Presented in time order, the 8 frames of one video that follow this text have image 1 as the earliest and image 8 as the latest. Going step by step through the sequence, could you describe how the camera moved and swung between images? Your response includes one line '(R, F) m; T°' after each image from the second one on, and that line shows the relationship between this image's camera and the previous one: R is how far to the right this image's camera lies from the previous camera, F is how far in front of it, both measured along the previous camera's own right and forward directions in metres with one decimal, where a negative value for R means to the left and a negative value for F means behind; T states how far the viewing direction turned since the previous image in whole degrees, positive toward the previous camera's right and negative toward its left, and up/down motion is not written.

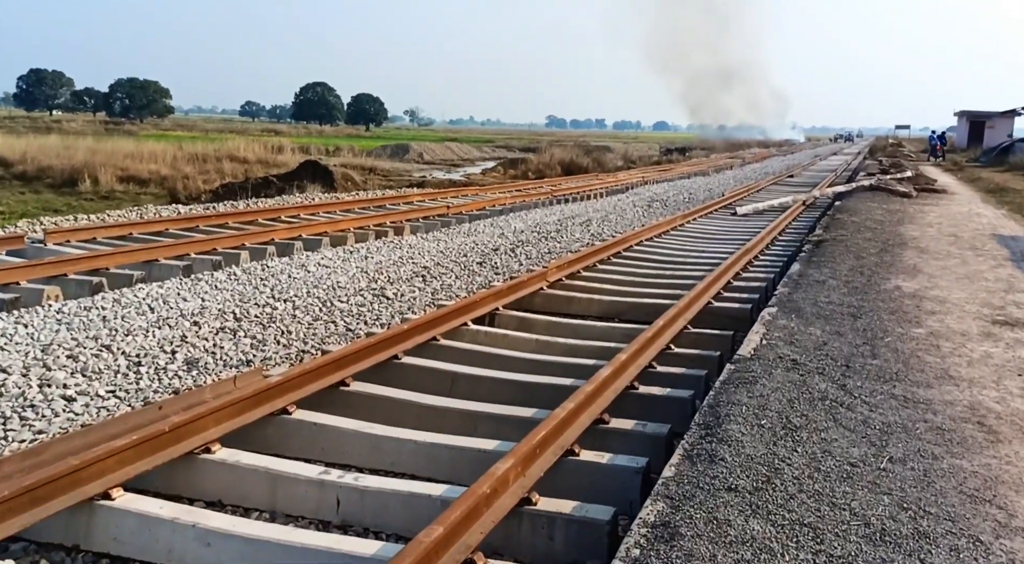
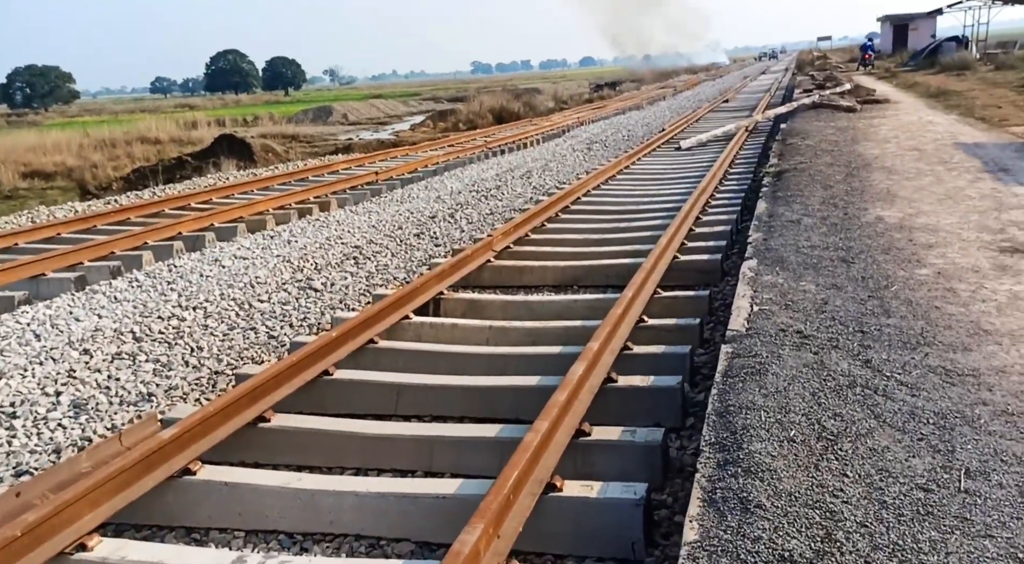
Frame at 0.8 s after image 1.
(0.0, +1.0) m; +3°
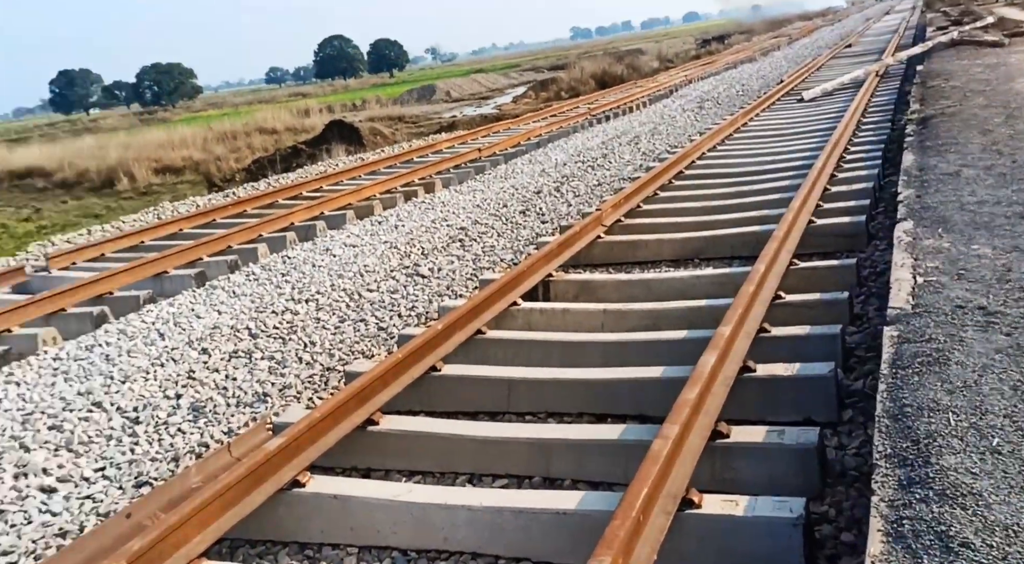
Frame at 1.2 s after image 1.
(0.0, +0.5) m; -7°
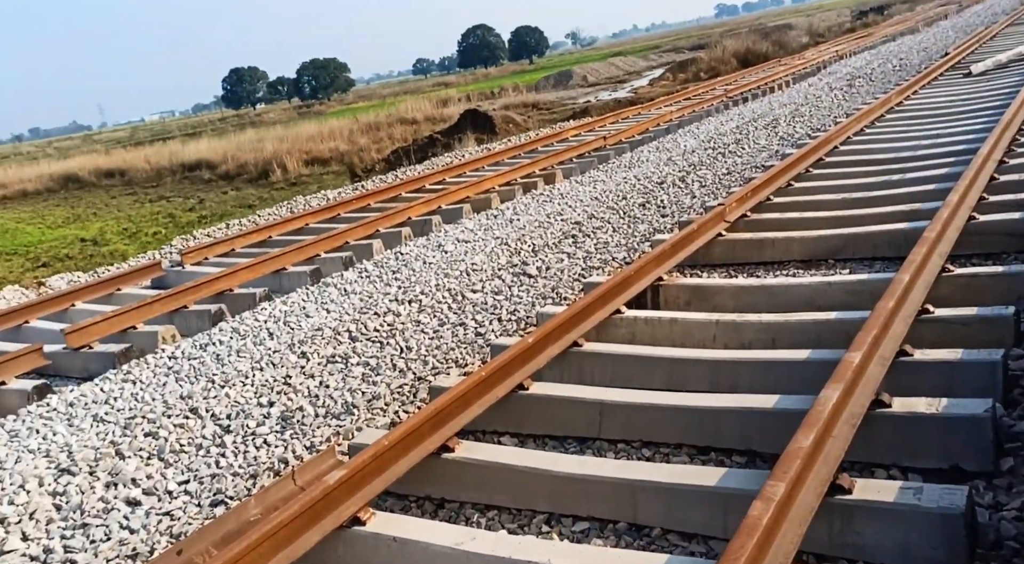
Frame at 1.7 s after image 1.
(+0.2, +0.5) m; -8°
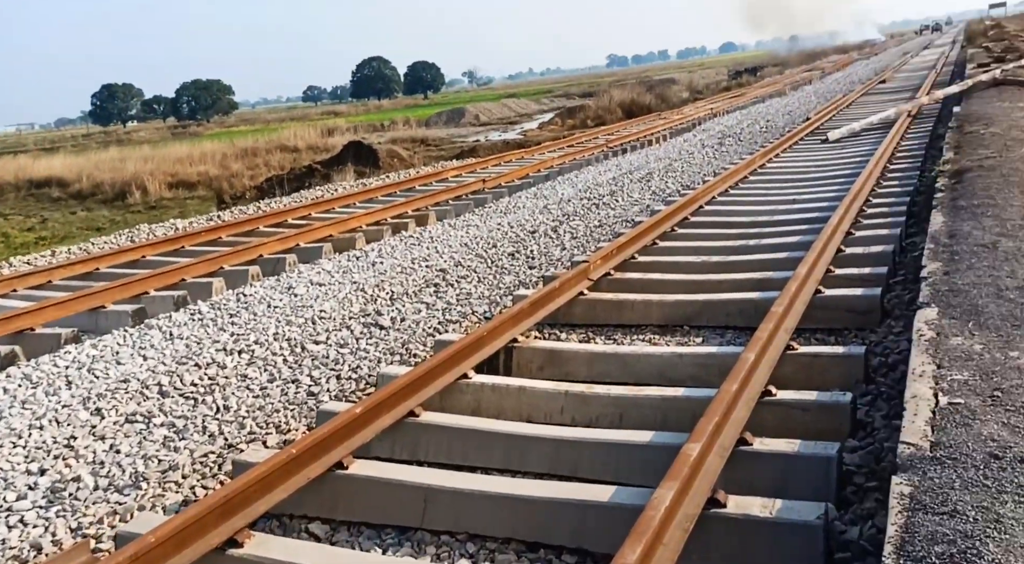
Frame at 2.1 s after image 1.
(+0.2, +0.4) m; +7°
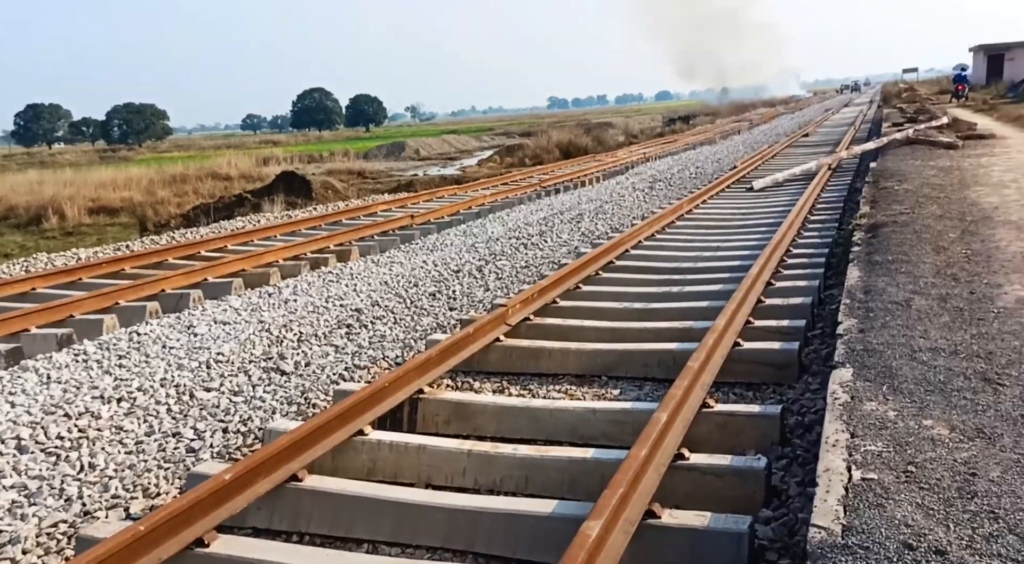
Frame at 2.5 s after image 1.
(+0.2, +0.3) m; +4°
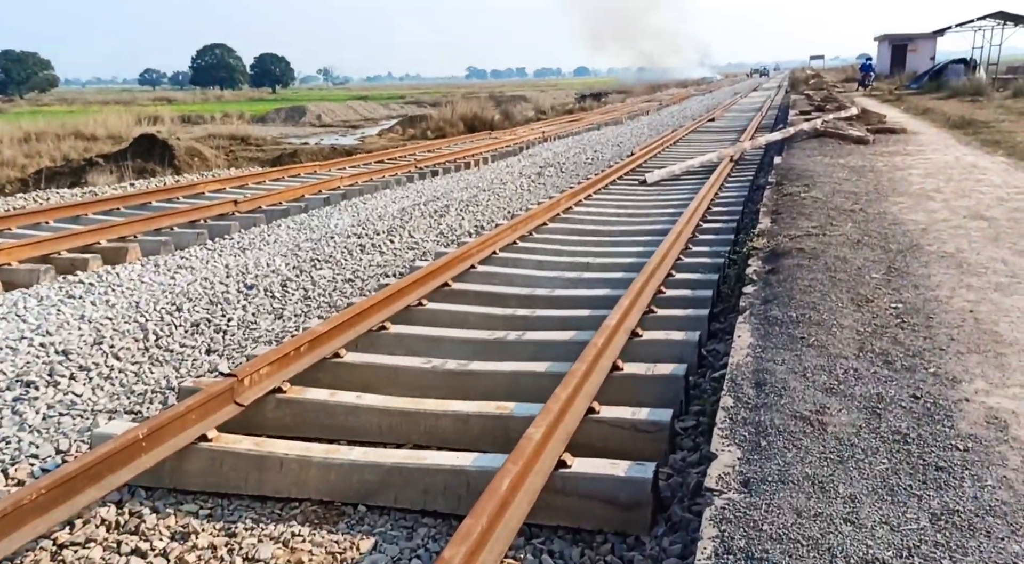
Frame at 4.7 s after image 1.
(+0.8, +2.1) m; +5°
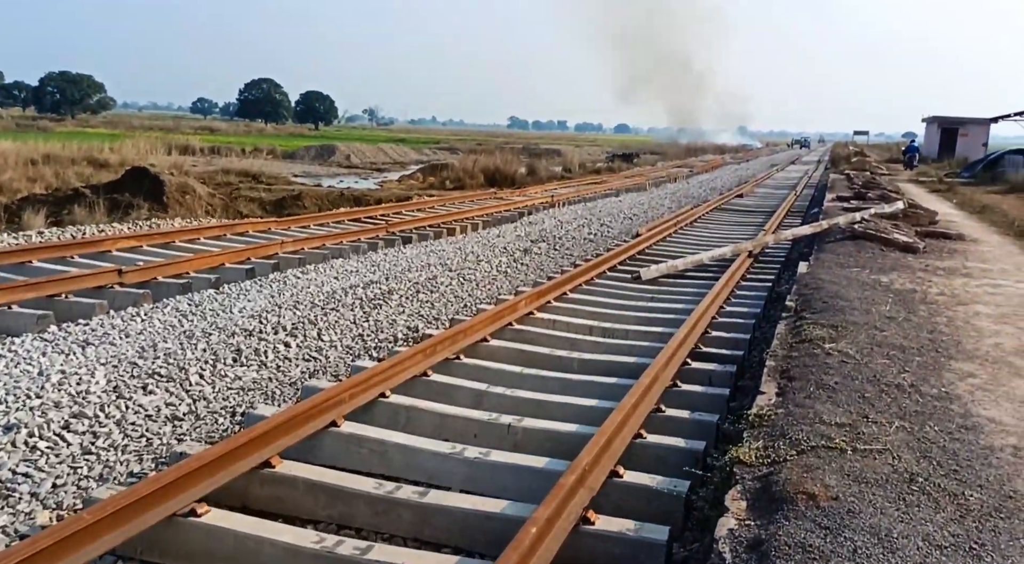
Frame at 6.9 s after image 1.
(+0.8, +2.4) m; -2°
